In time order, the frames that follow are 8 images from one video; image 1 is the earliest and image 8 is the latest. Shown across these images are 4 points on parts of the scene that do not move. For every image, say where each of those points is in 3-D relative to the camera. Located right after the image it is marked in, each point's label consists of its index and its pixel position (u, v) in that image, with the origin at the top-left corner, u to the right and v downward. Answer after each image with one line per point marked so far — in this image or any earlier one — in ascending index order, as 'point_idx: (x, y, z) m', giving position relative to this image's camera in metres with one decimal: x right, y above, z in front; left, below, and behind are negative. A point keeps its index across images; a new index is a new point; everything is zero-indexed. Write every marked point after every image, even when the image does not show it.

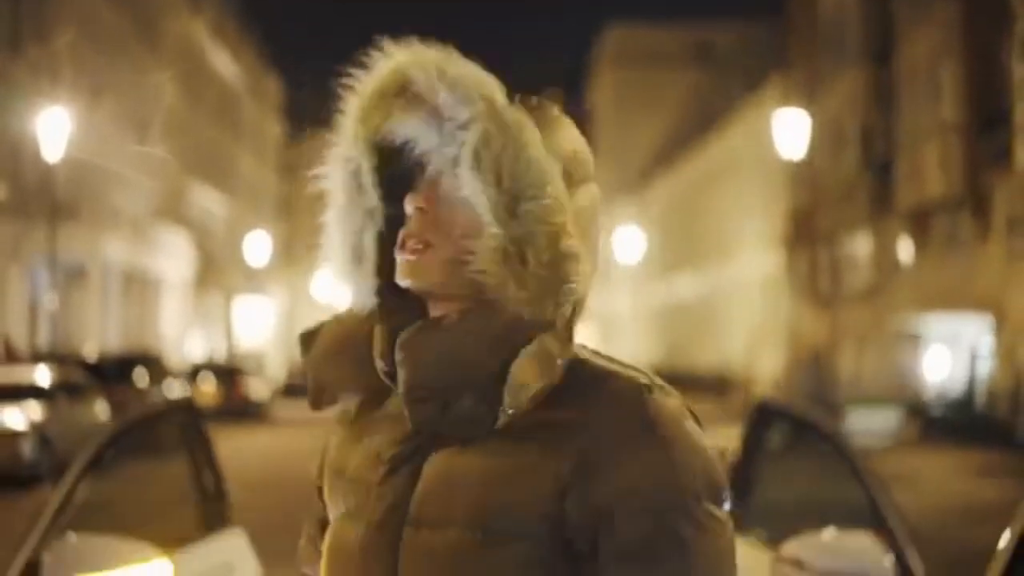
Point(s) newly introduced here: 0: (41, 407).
0: (-6.1, -1.6, +20.2) m
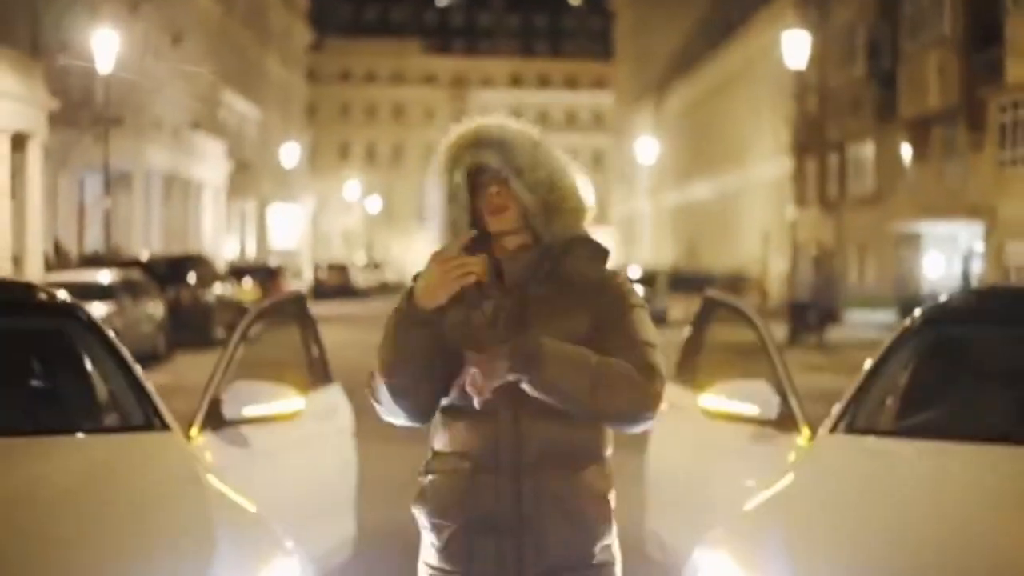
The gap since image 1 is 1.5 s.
0: (-6.0, -0.2, +22.5) m
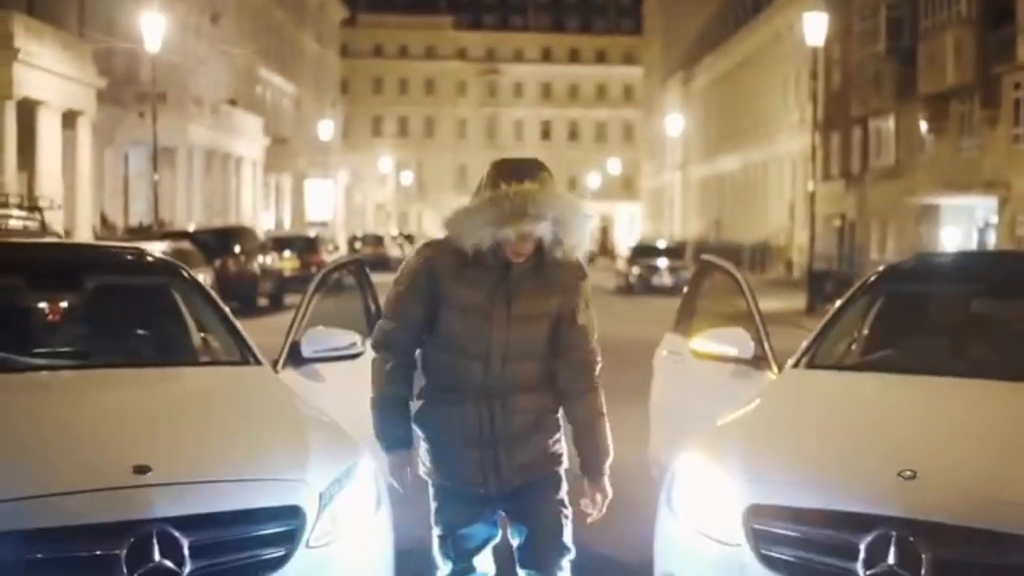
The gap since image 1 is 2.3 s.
0: (-5.6, +0.2, +24.1) m
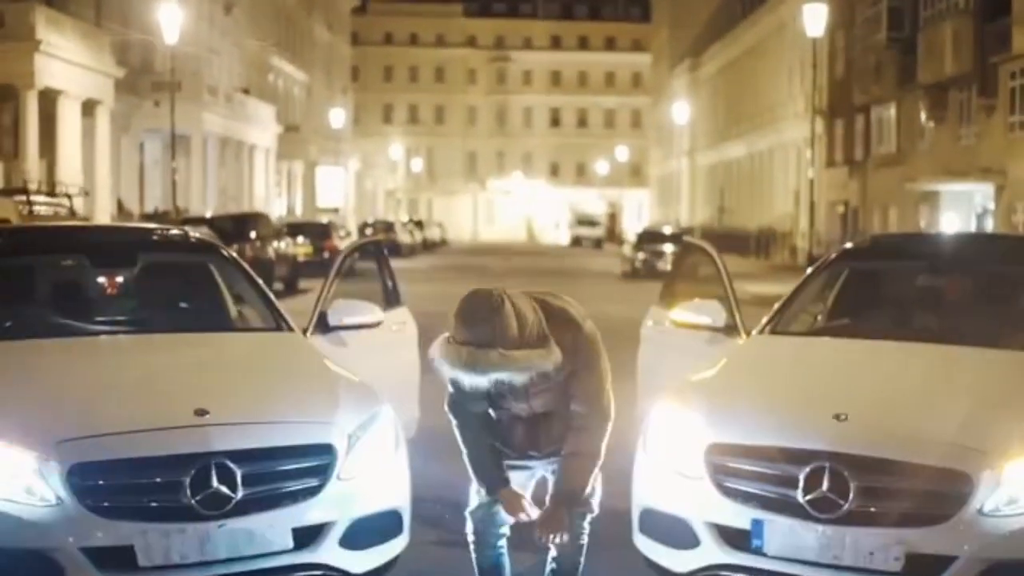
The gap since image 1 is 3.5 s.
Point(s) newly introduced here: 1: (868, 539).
0: (-5.4, +0.5, +25.0) m
1: (+1.3, -0.9, +5.5) m
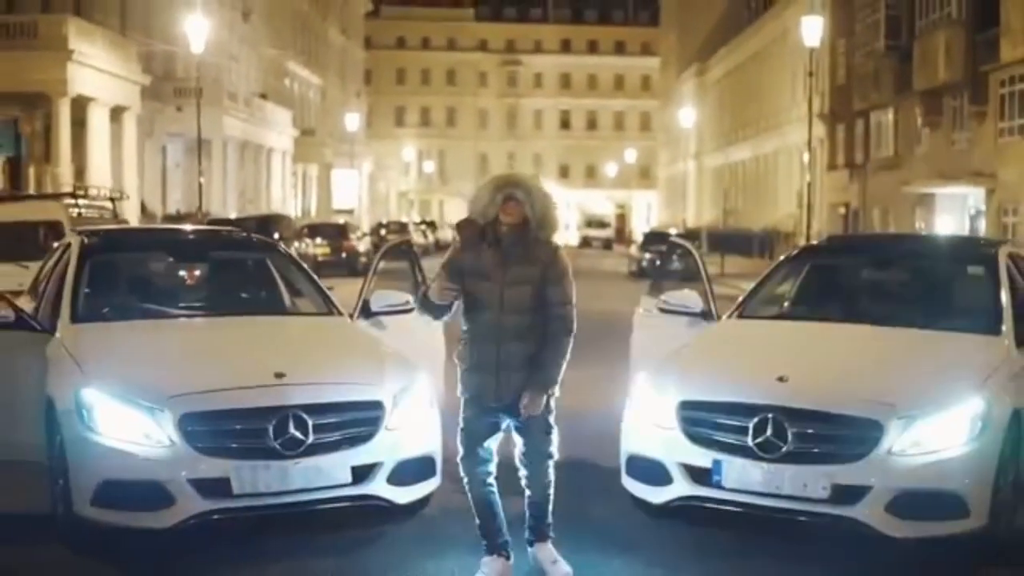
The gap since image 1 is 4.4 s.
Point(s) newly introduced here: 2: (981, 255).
0: (-5.2, +0.5, +26.6) m
1: (+1.4, -0.8, +7.0) m
2: (+2.8, +0.2, +9.0) m
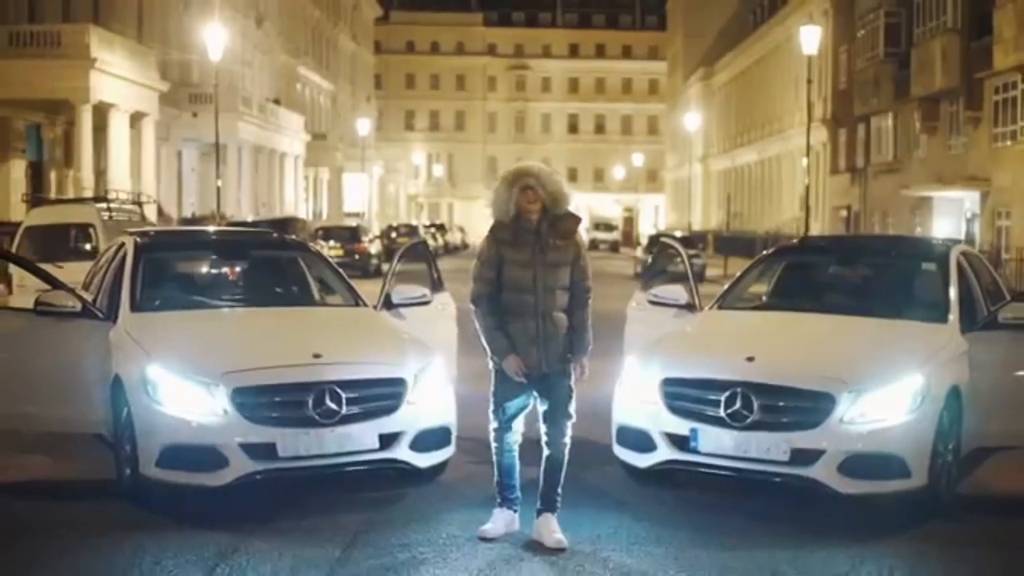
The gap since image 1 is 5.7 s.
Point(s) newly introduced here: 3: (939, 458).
0: (-5.1, +0.5, +27.8) m
1: (+1.4, -0.8, +8.2) m
2: (+2.8, +0.2, +10.2) m
3: (+2.3, -0.9, +8.4) m
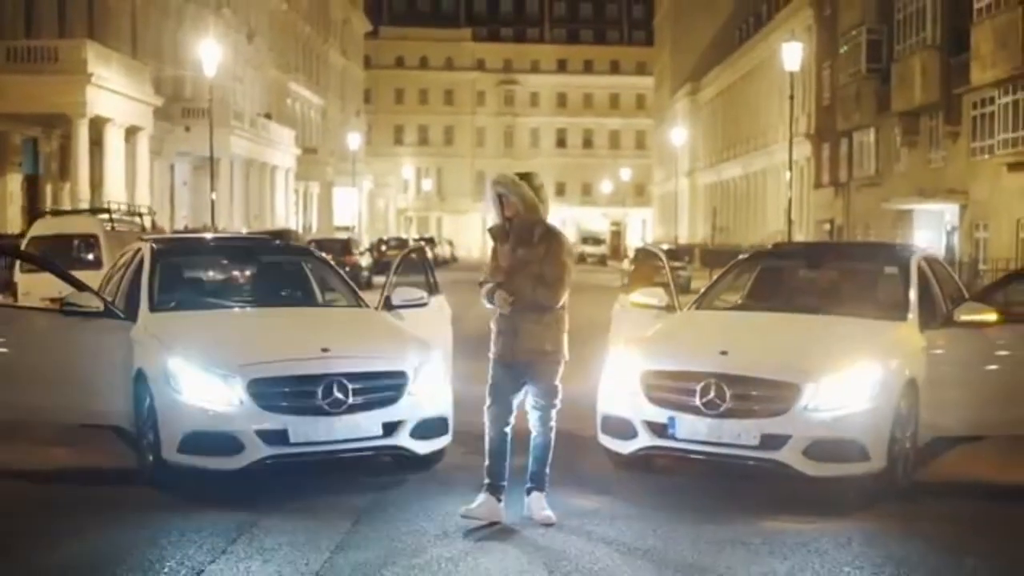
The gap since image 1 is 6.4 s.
0: (-5.3, +0.3, +28.5) m
1: (+1.4, -0.8, +8.9) m
2: (+2.8, +0.2, +10.9) m
3: (+2.3, -0.9, +9.1) m
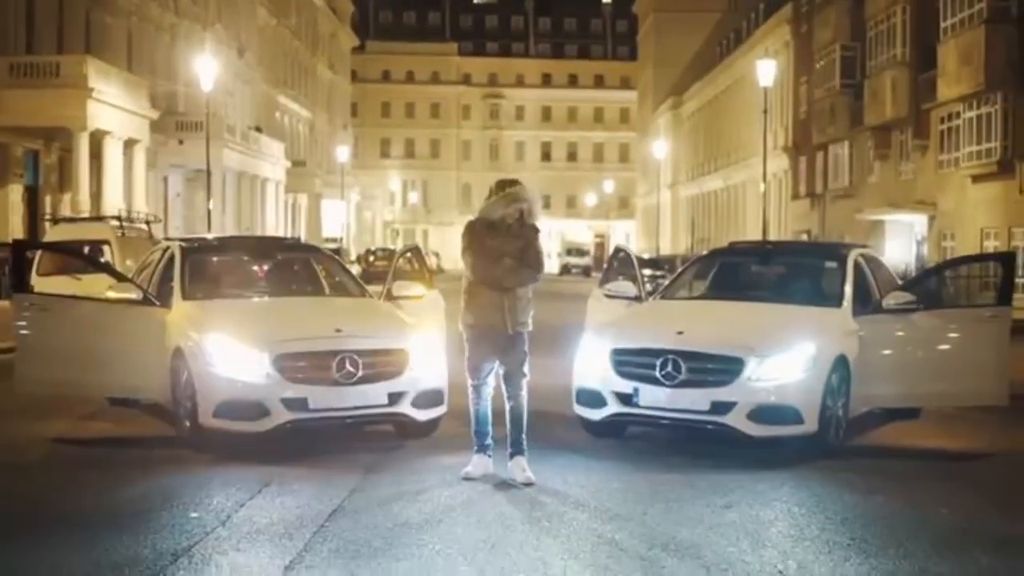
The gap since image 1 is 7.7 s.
0: (-5.6, +0.3, +30.0) m
1: (+1.3, -0.7, +10.4) m
2: (+2.6, +0.3, +12.4) m
3: (+2.2, -0.9, +10.6) m
